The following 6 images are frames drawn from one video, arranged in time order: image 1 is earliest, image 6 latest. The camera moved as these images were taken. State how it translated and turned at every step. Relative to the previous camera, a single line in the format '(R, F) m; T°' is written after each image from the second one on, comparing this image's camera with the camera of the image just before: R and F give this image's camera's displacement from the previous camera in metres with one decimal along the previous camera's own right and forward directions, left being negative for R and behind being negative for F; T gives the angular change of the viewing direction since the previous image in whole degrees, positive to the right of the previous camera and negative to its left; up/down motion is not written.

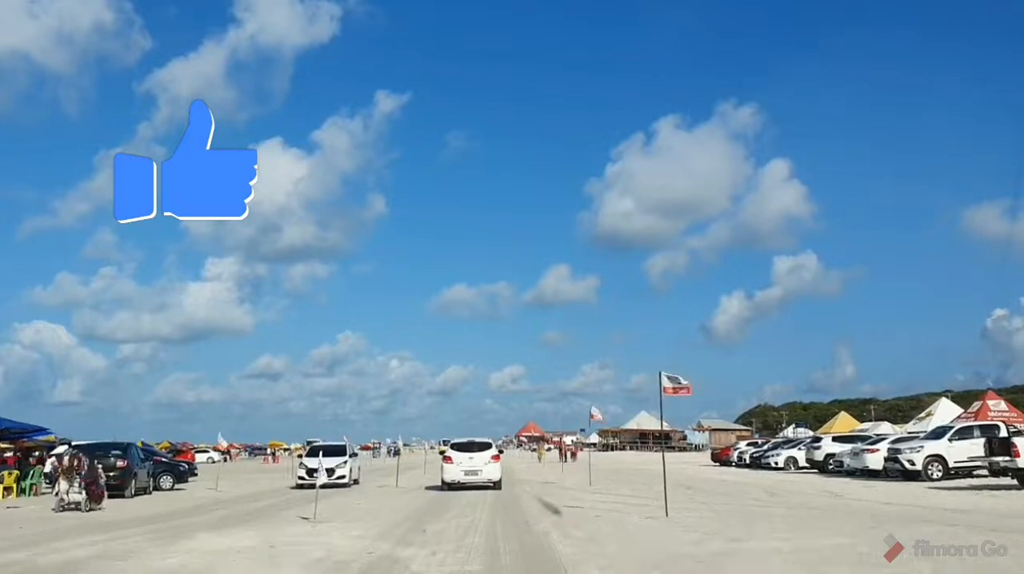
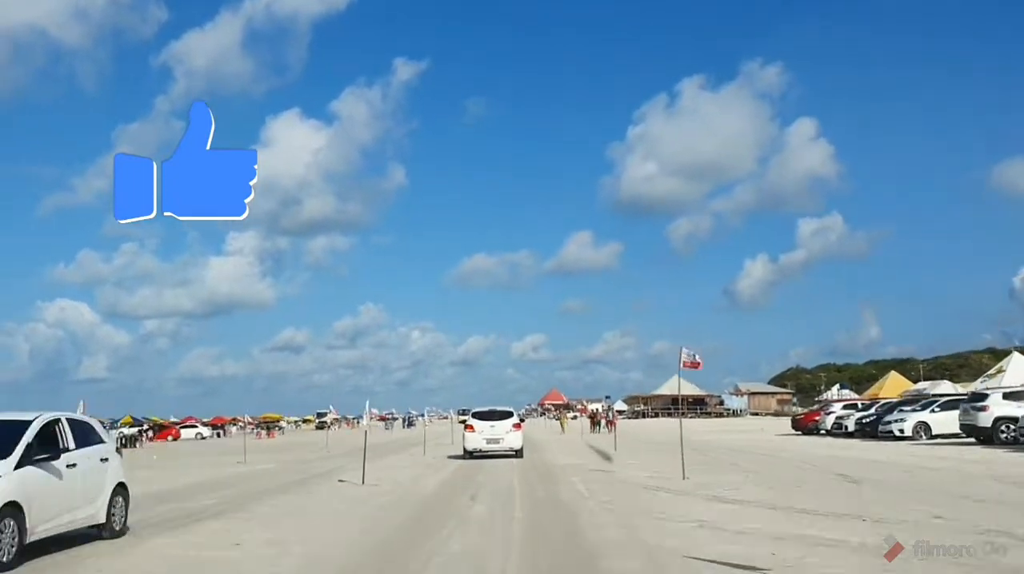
(-0.2, +7.7) m; -1°
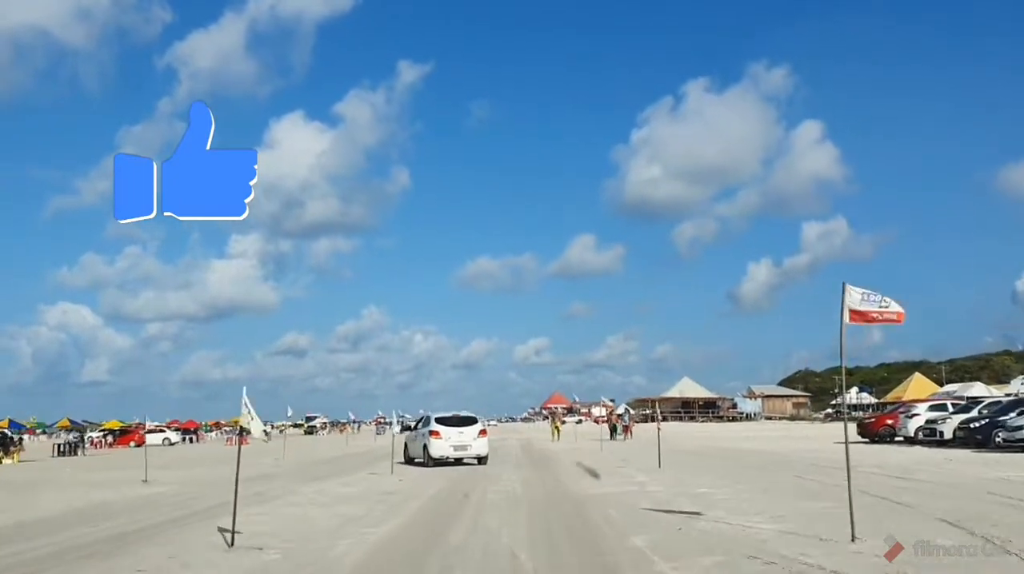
(0.0, +5.6) m; 0°
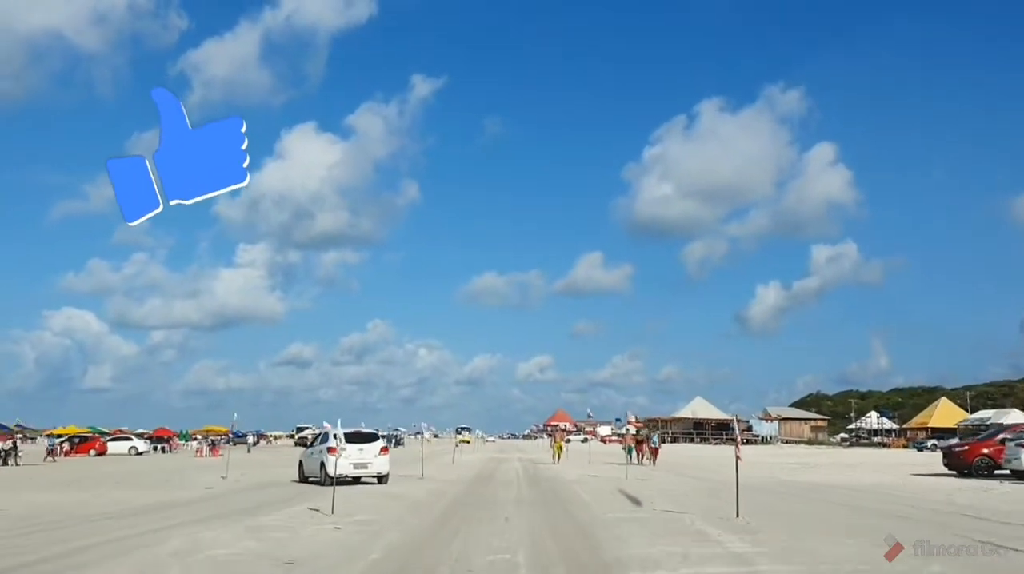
(0.0, +4.8) m; 0°
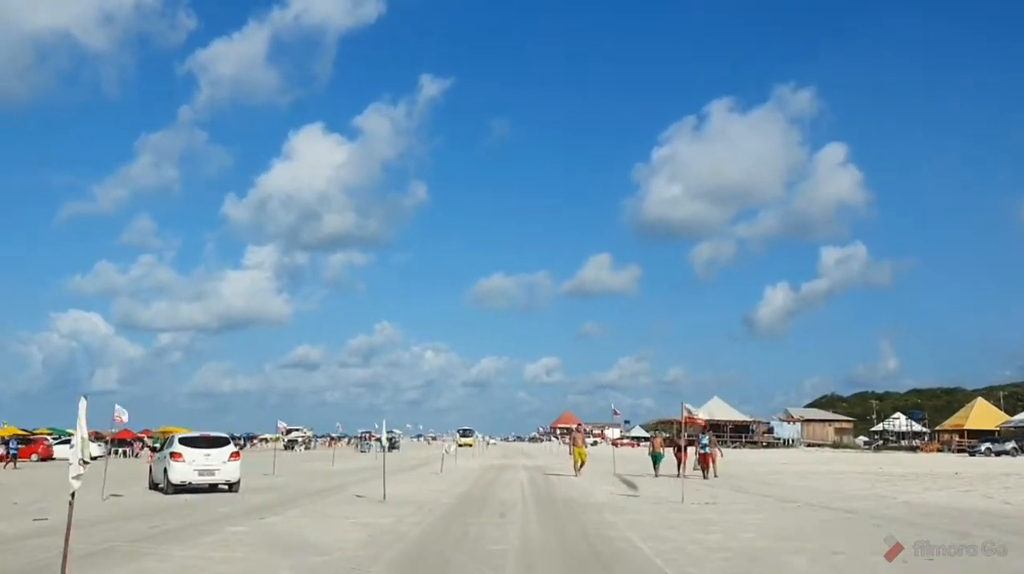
(0.0, +5.8) m; 0°
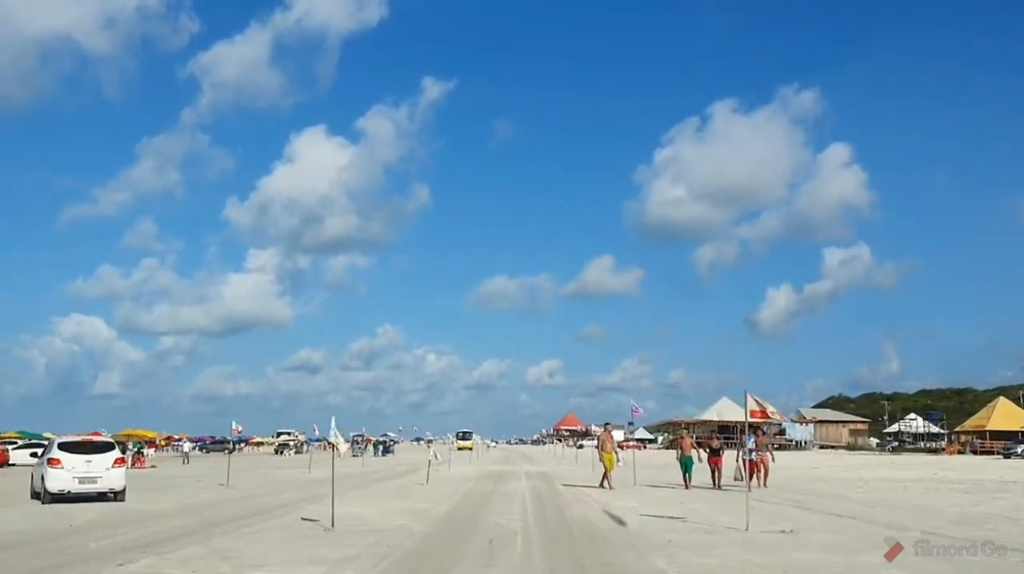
(+0.1, +3.5) m; 0°
